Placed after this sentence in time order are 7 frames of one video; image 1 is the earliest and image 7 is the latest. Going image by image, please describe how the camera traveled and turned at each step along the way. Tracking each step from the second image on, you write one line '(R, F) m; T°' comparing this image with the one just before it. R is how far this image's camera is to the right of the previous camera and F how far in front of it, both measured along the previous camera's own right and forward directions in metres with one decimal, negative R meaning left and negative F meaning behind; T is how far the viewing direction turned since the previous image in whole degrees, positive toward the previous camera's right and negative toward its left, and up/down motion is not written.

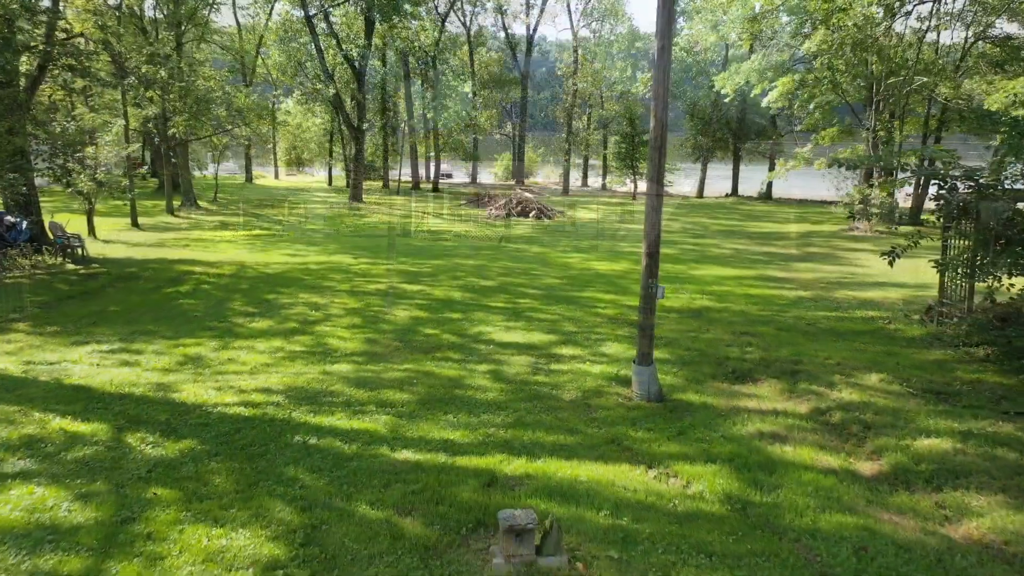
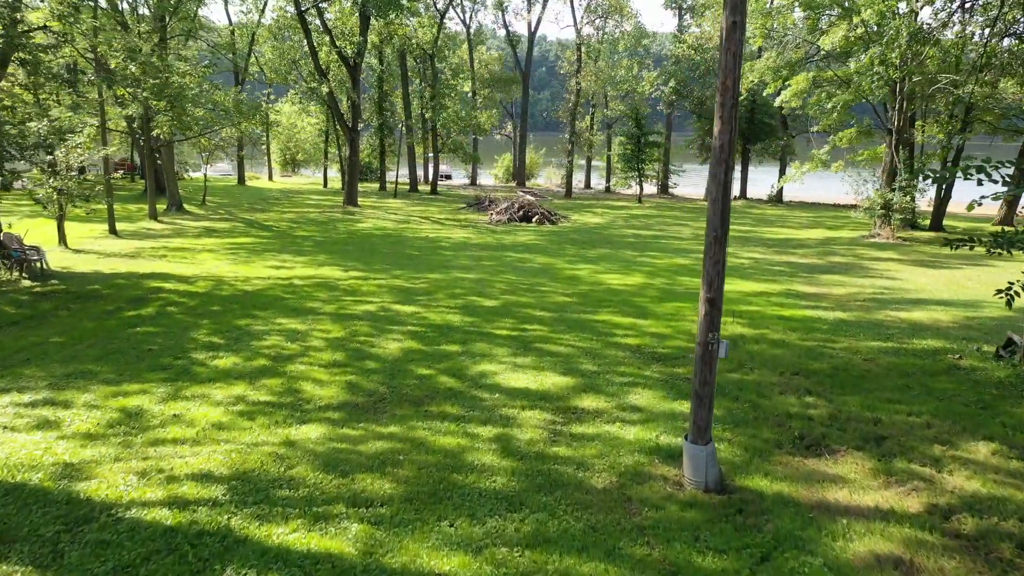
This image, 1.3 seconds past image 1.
(-0.1, +1.0) m; 0°
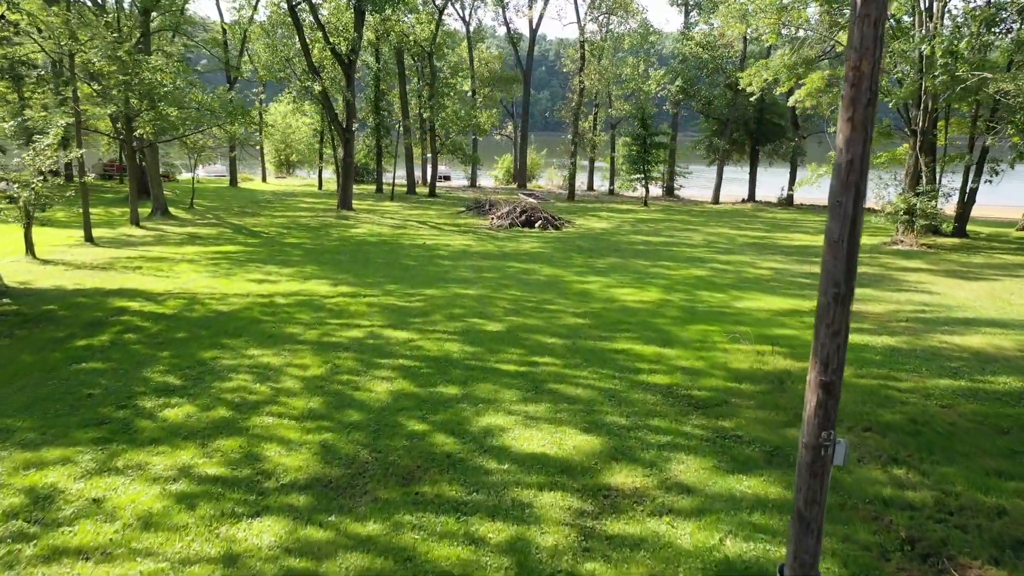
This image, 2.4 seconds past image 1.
(-0.1, +1.0) m; 0°
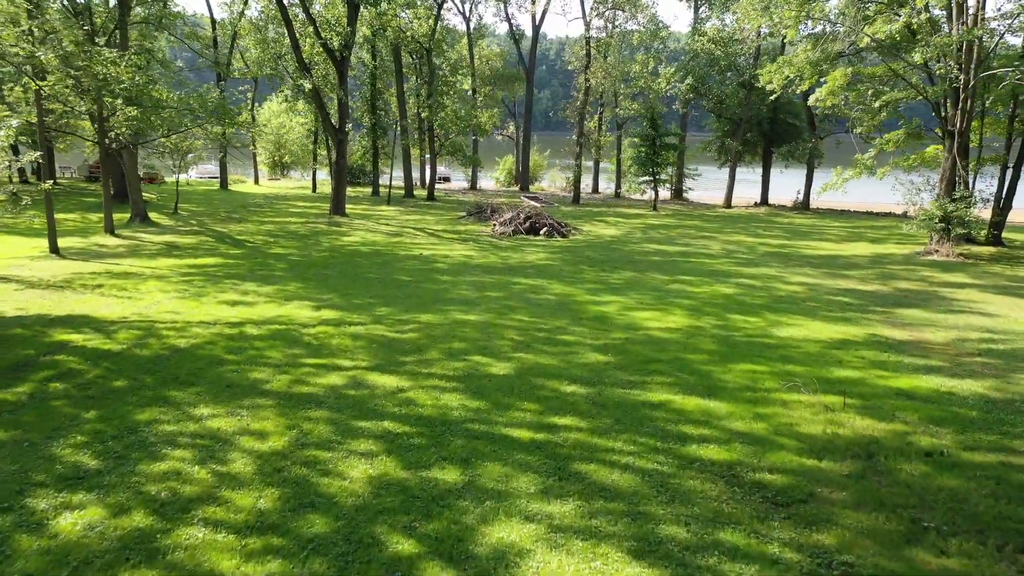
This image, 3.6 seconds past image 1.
(-0.1, +1.3) m; 0°
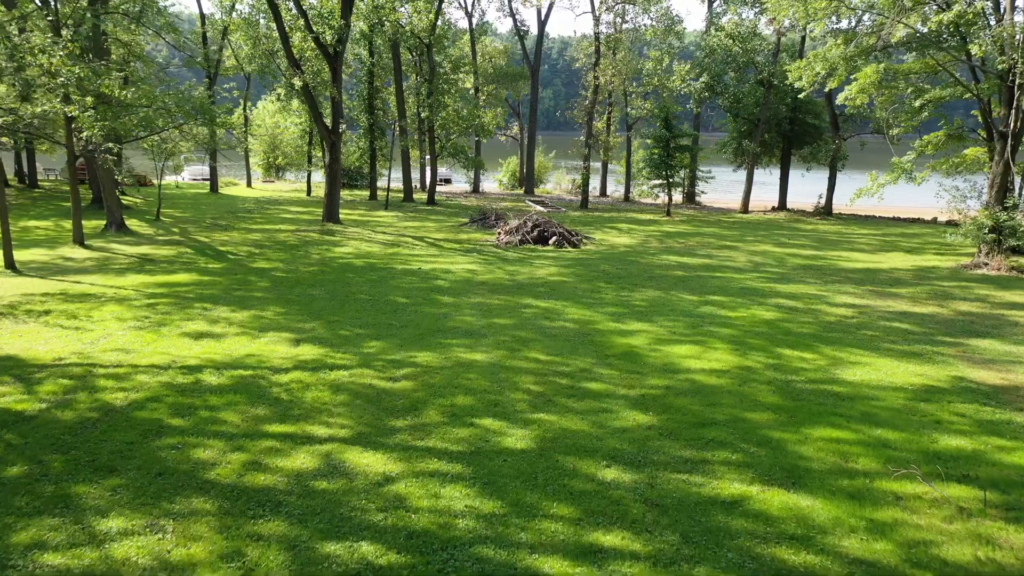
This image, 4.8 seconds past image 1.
(-0.1, +1.5) m; 0°
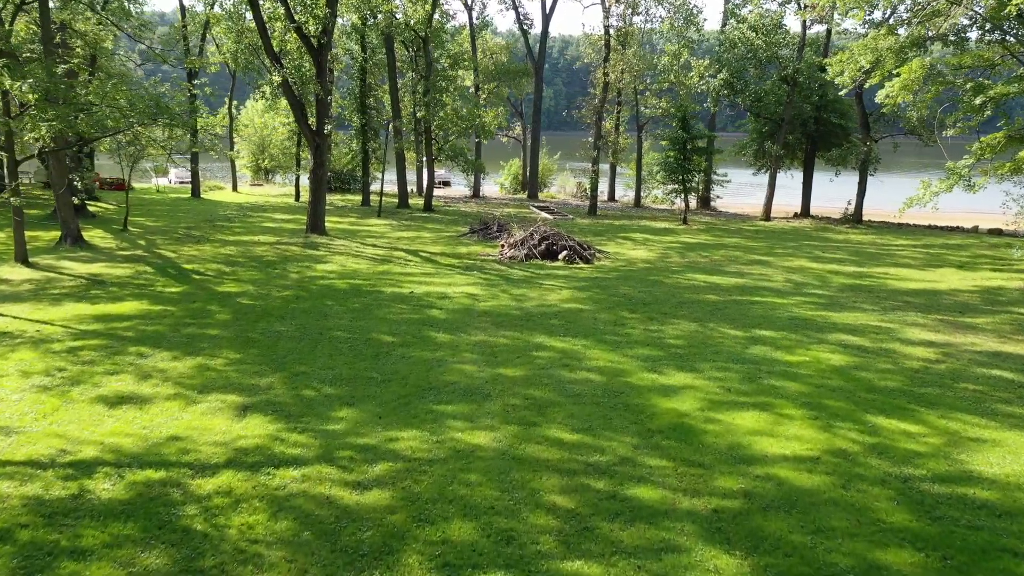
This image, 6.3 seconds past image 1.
(-0.1, +1.9) m; 0°
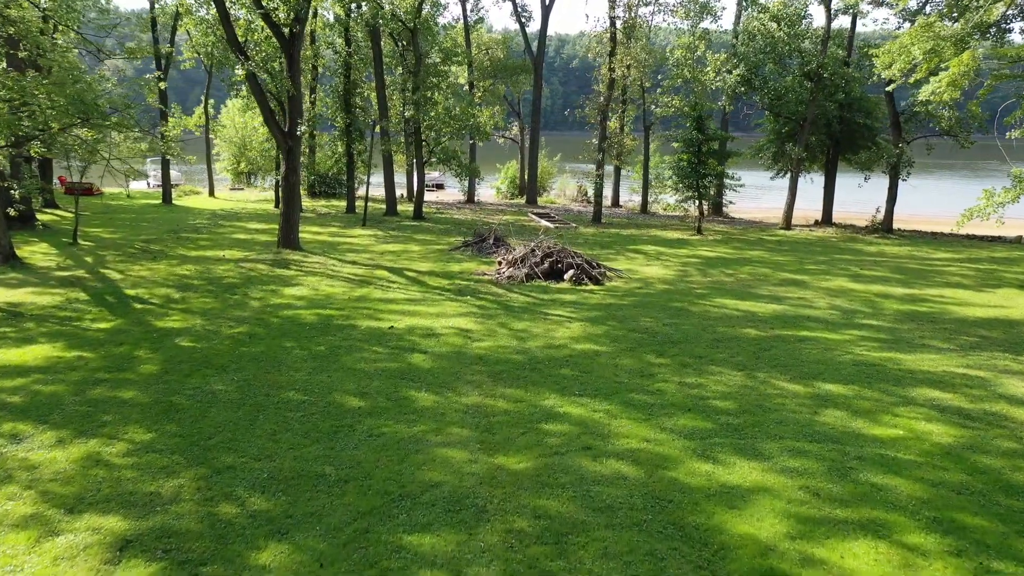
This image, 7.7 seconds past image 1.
(-0.1, +2.0) m; 0°
